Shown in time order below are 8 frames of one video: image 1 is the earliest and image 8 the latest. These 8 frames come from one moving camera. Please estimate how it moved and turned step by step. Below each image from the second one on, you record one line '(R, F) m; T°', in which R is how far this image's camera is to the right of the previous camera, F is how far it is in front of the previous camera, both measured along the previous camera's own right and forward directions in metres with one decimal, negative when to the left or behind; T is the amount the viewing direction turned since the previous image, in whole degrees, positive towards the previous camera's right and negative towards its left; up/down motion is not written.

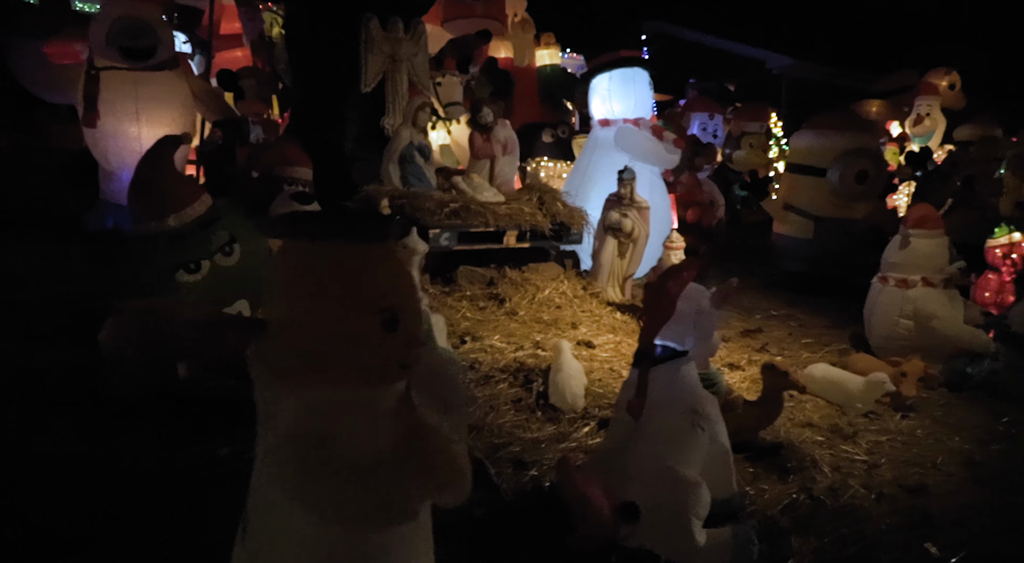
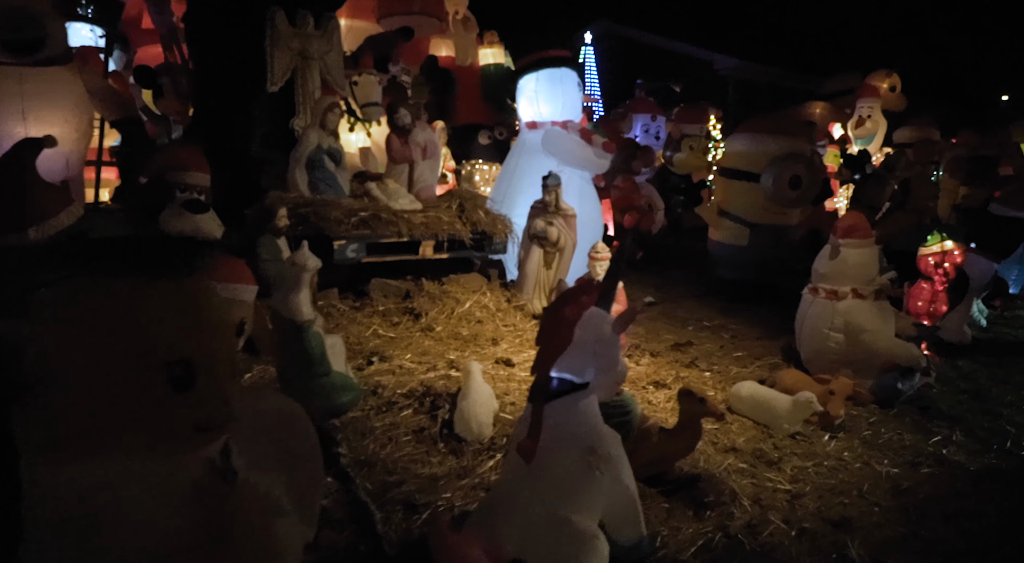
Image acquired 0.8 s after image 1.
(+0.3, +0.3) m; +3°
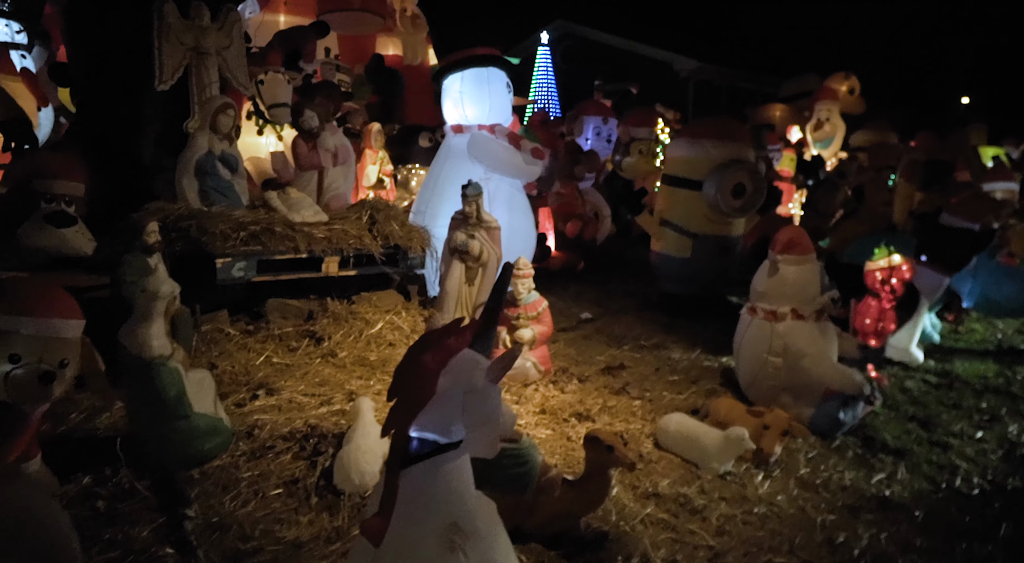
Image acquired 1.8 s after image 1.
(+0.3, +0.4) m; +2°
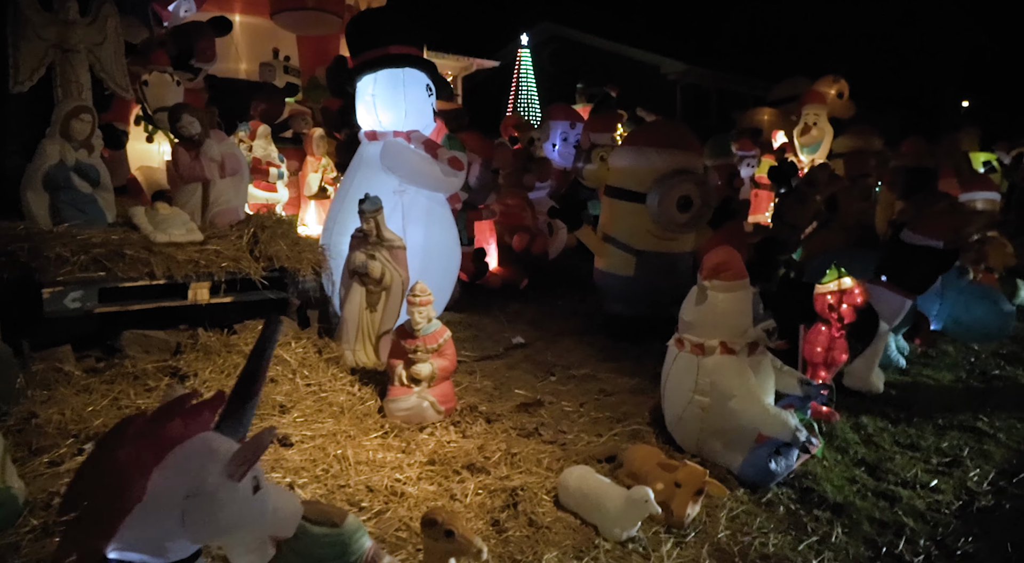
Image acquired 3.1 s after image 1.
(+0.5, +0.4) m; 0°
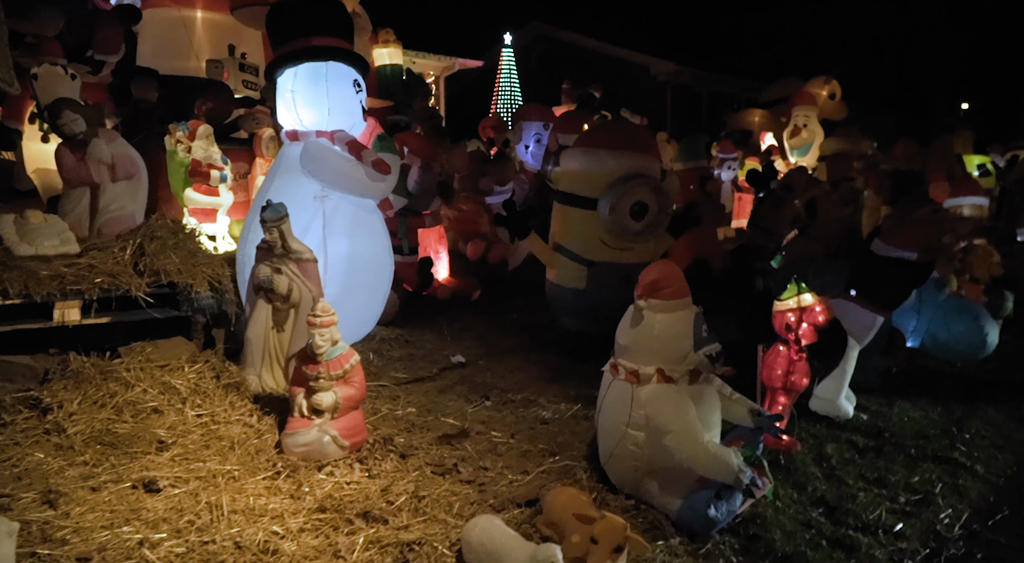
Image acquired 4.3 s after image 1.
(+0.4, +0.4) m; 0°
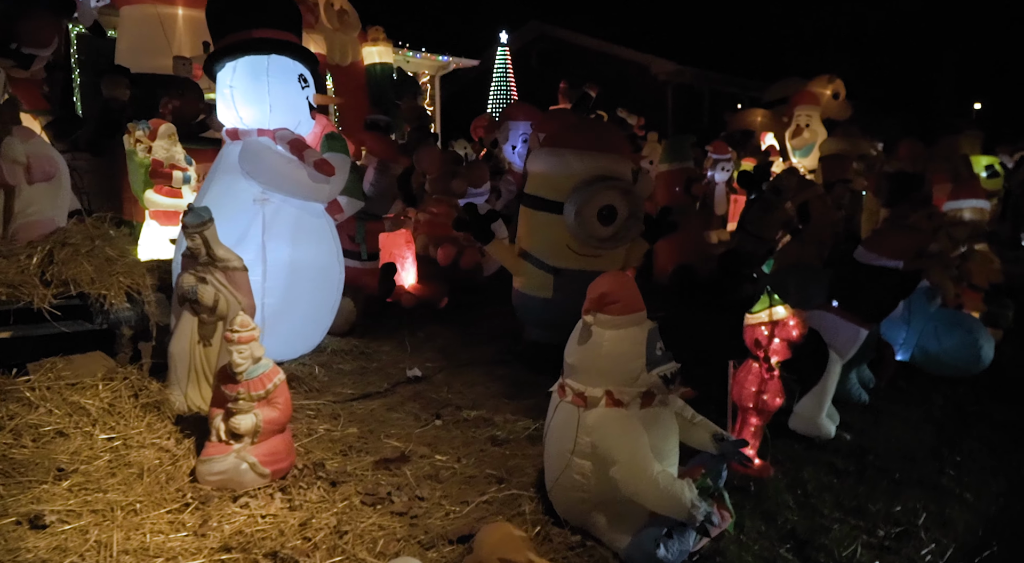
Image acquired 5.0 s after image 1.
(+0.3, +0.3) m; -1°
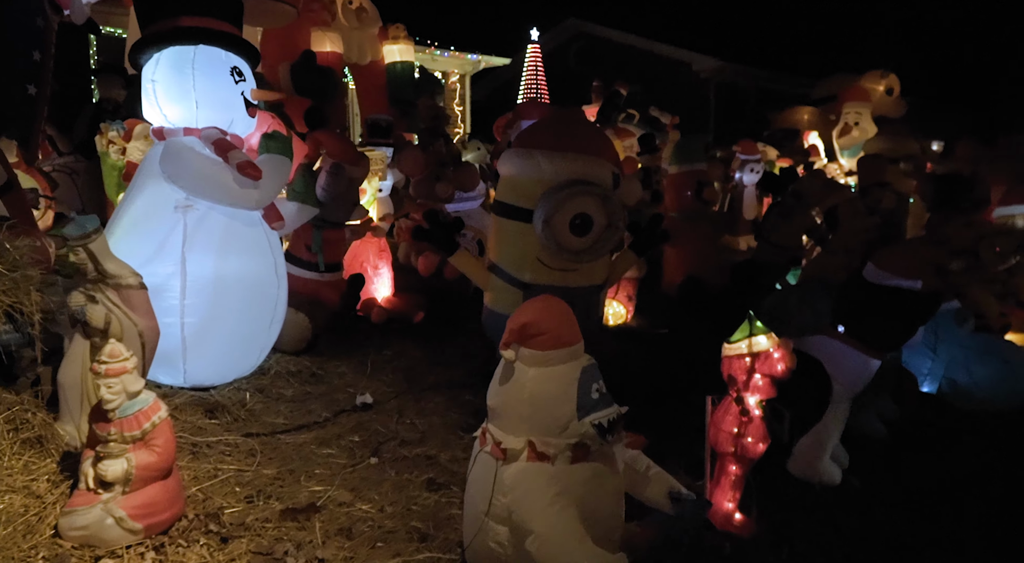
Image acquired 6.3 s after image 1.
(+0.5, +0.5) m; -4°
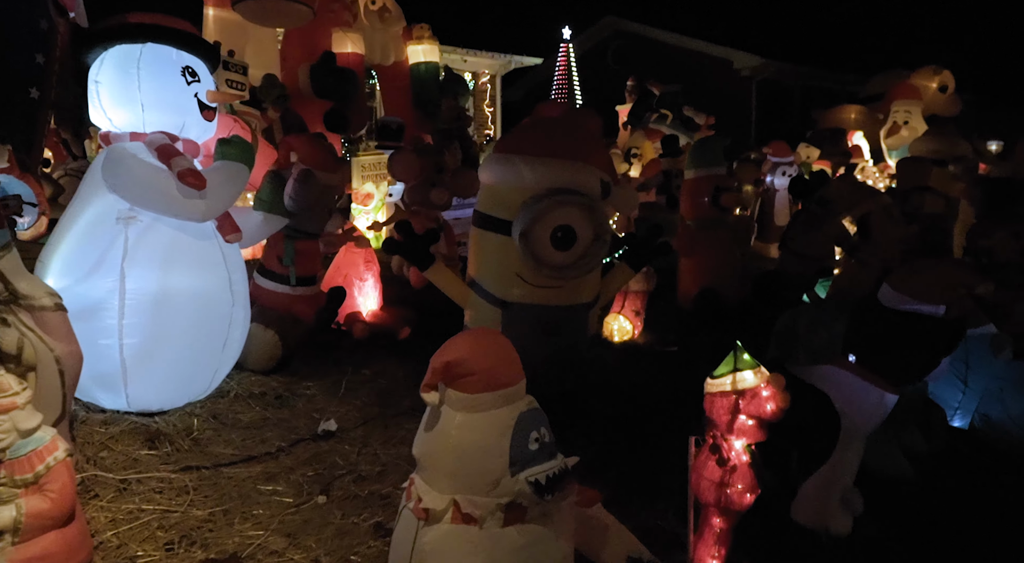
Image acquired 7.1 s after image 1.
(+0.3, +0.3) m; -4°
